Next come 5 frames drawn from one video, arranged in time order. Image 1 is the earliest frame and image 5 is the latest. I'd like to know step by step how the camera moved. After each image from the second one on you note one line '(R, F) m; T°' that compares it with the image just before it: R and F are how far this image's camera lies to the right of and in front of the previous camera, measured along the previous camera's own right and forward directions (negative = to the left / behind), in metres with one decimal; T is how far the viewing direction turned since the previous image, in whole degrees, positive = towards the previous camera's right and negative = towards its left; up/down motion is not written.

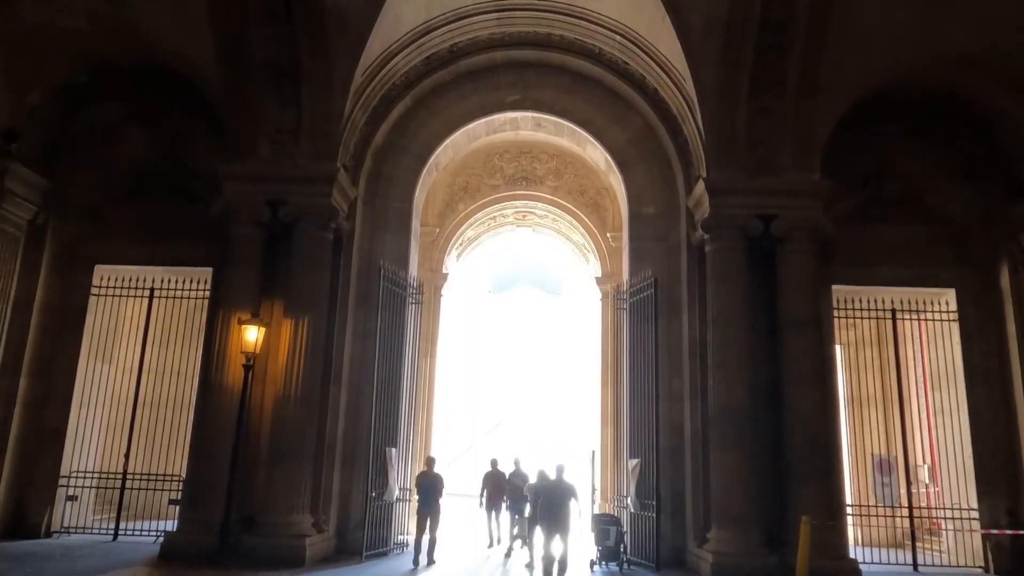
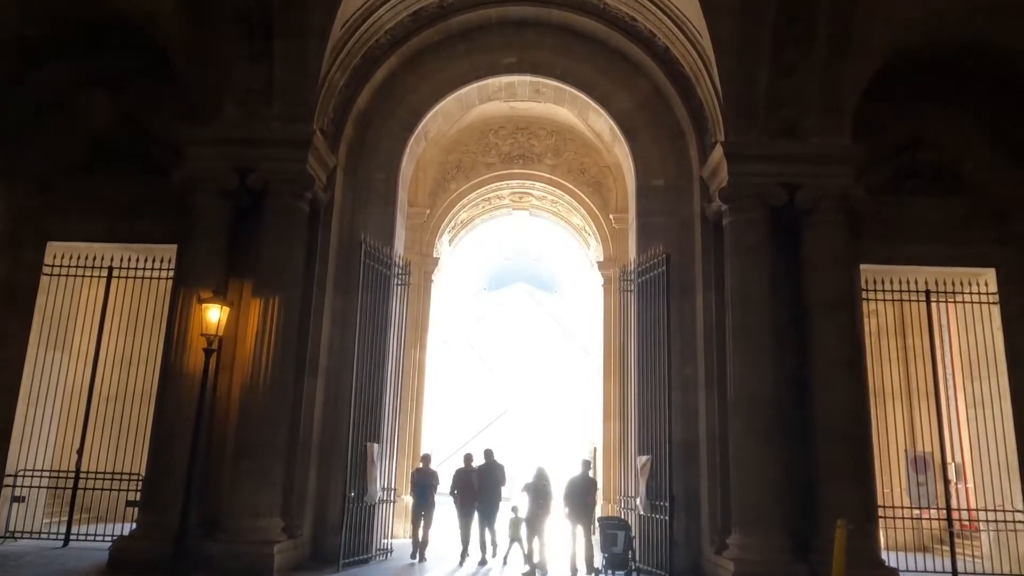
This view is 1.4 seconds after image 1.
(0.0, +1.1) m; 0°
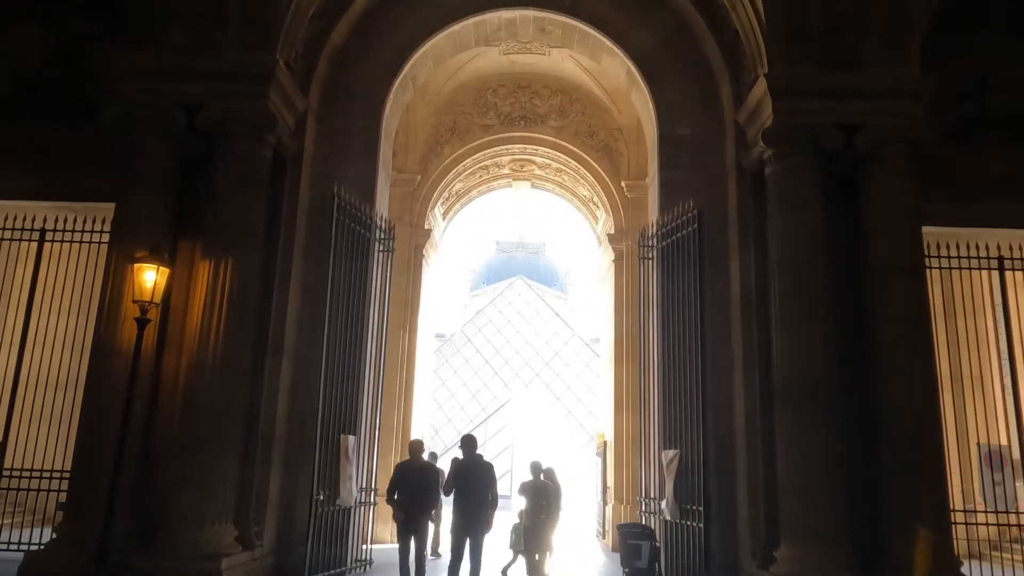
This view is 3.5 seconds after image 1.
(0.0, +1.6) m; 0°
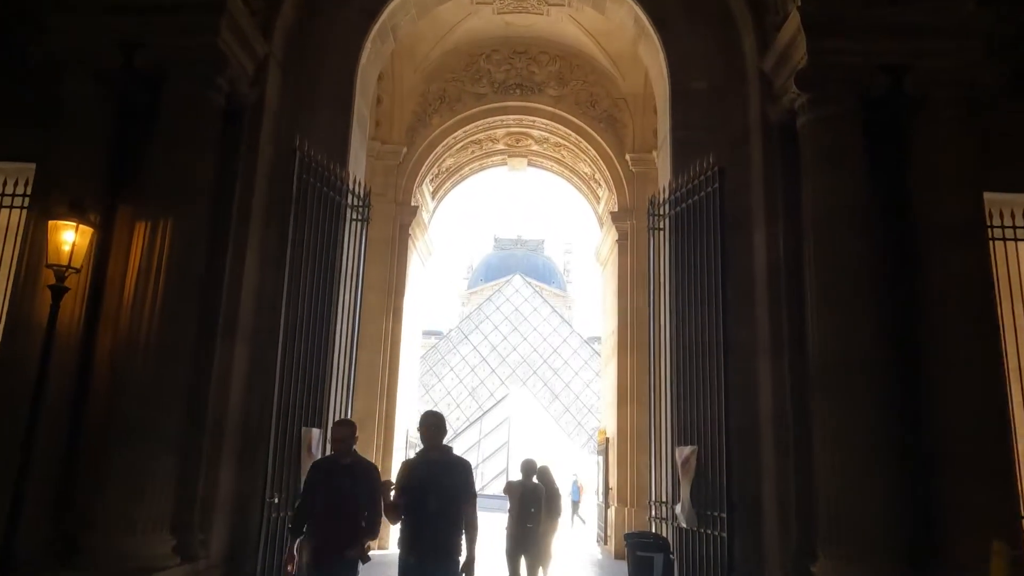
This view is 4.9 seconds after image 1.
(+0.1, +1.1) m; 0°
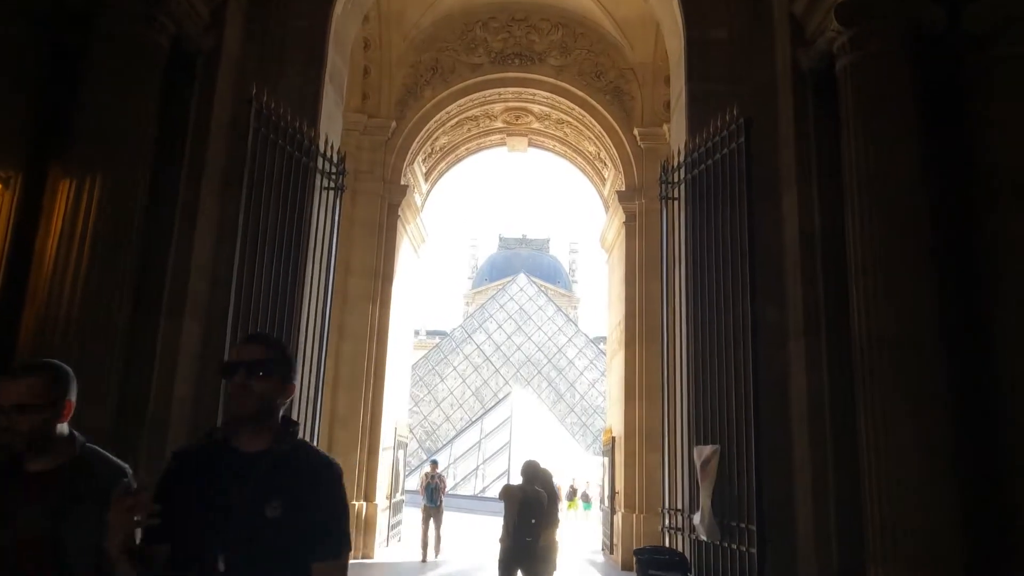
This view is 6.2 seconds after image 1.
(+0.1, +1.0) m; 0°
